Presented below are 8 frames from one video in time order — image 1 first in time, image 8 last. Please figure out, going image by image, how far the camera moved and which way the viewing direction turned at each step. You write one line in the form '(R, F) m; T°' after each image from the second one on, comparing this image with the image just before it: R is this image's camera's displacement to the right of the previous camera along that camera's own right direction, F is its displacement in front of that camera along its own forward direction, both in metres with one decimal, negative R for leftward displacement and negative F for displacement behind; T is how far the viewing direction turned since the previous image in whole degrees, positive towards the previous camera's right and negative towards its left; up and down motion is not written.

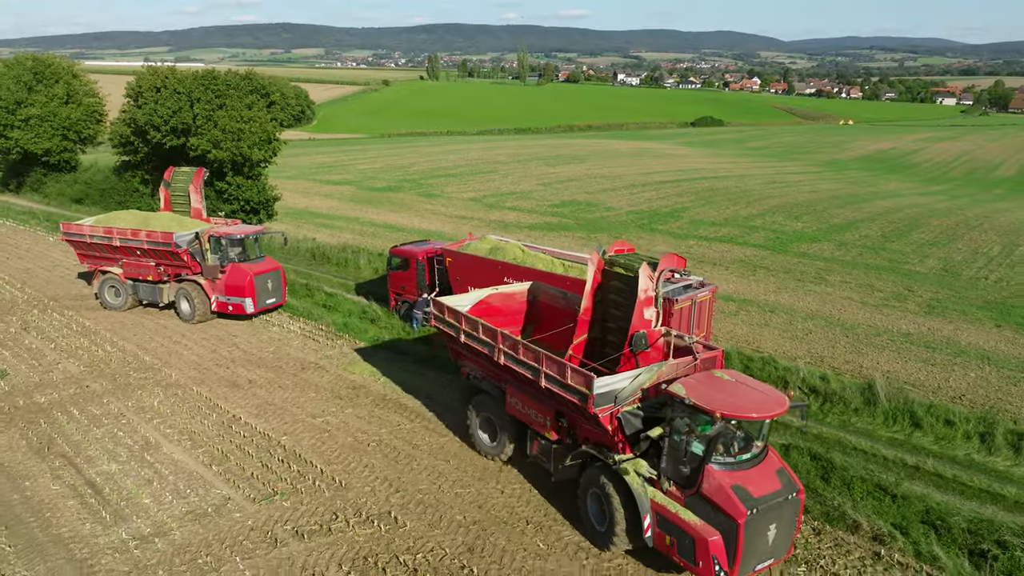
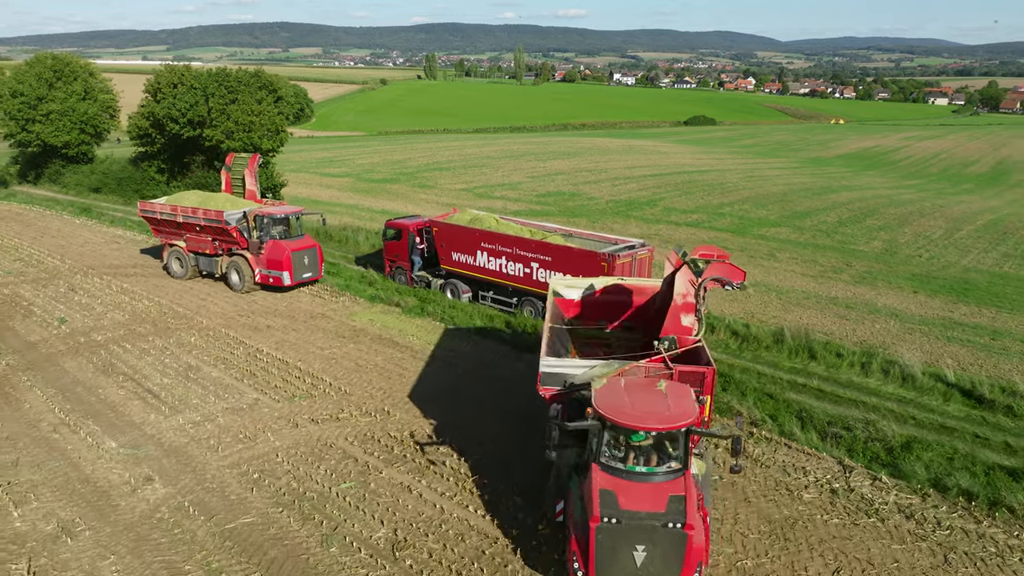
(+0.5, -2.6) m; 0°
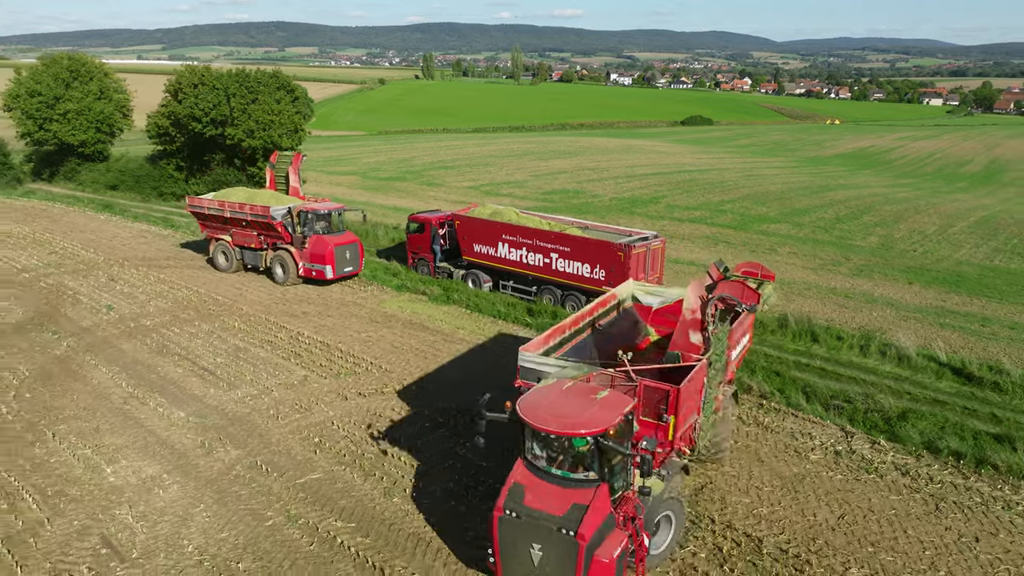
(-0.5, -1.0) m; 0°
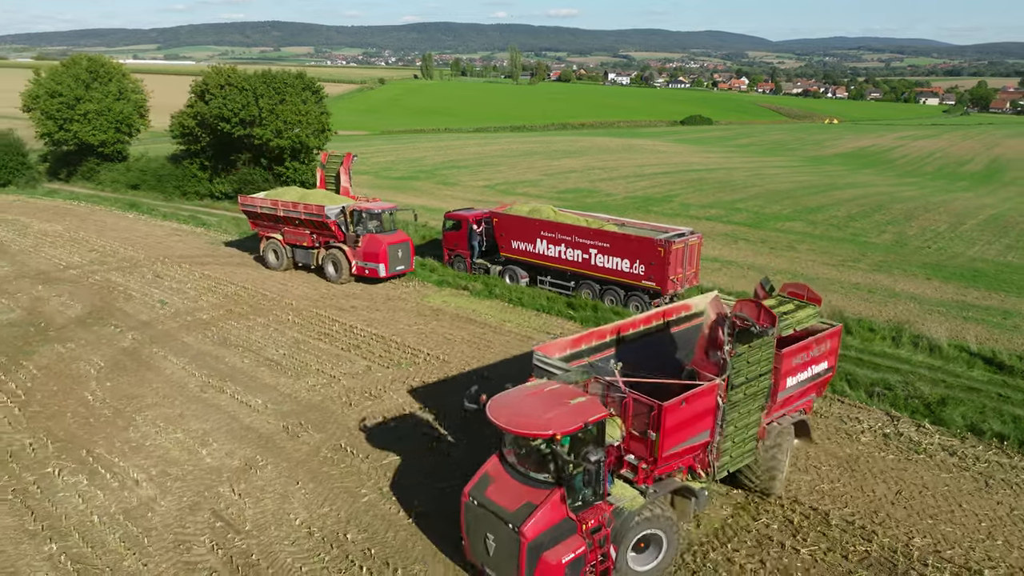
(-1.0, -0.6) m; 0°
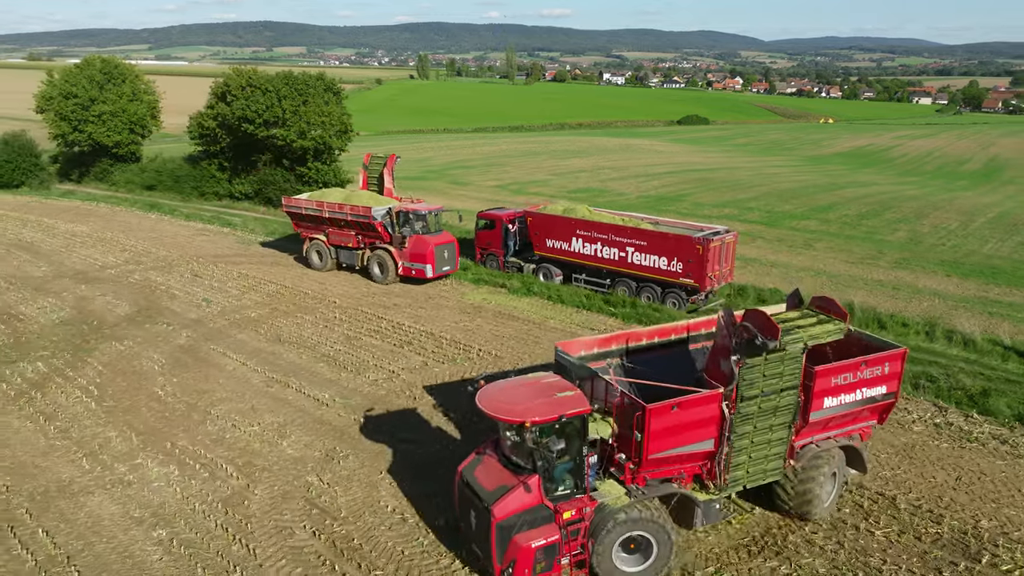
(-1.0, -0.3) m; 0°
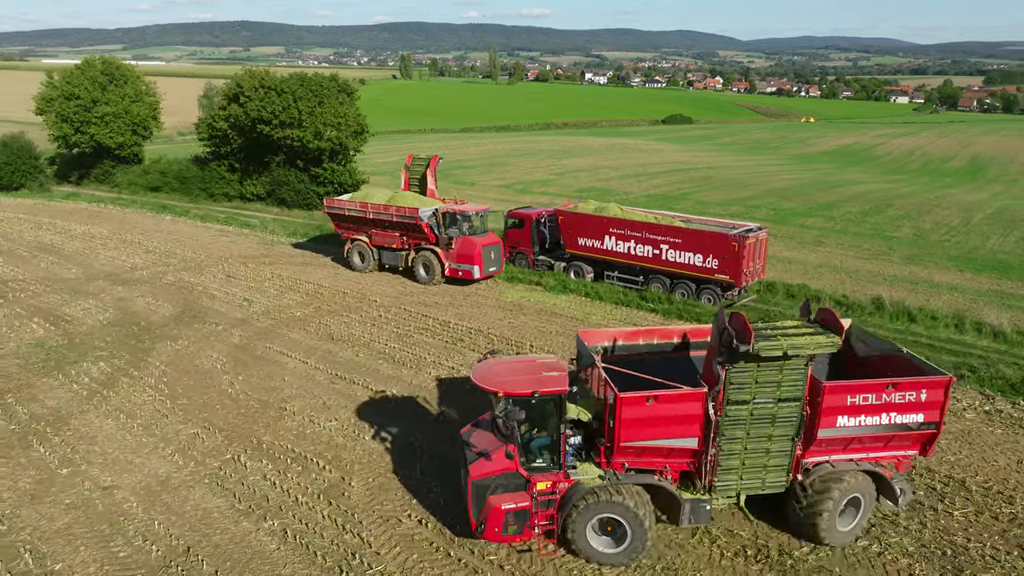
(-1.3, -0.3) m; +1°
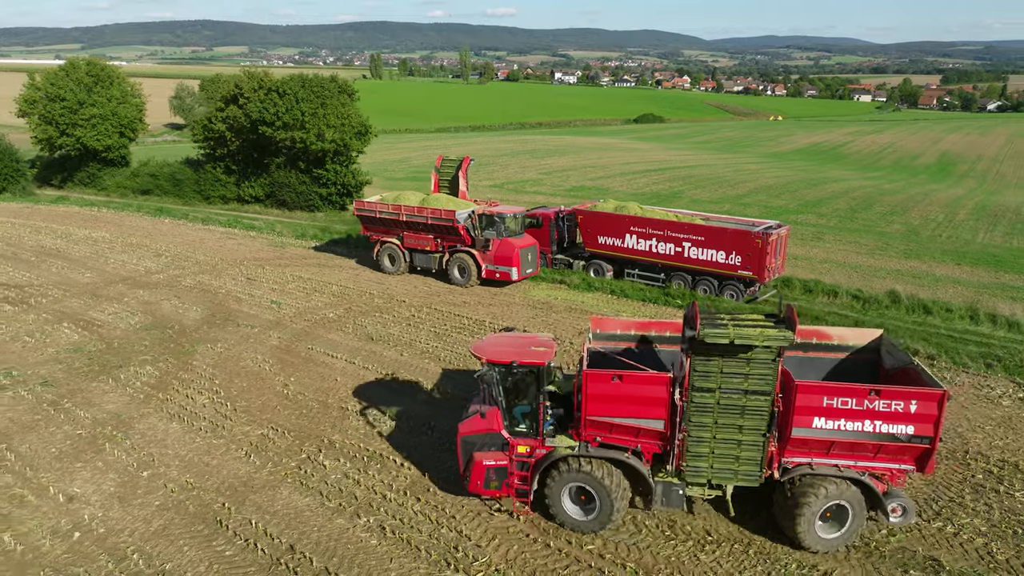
(-1.3, -0.2) m; +2°
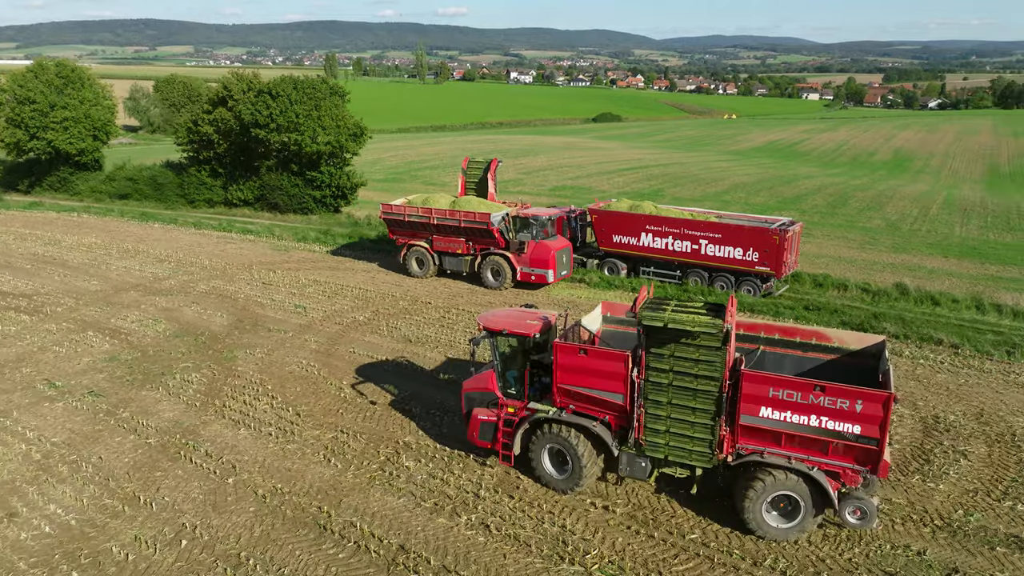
(-1.6, -0.1) m; +3°
